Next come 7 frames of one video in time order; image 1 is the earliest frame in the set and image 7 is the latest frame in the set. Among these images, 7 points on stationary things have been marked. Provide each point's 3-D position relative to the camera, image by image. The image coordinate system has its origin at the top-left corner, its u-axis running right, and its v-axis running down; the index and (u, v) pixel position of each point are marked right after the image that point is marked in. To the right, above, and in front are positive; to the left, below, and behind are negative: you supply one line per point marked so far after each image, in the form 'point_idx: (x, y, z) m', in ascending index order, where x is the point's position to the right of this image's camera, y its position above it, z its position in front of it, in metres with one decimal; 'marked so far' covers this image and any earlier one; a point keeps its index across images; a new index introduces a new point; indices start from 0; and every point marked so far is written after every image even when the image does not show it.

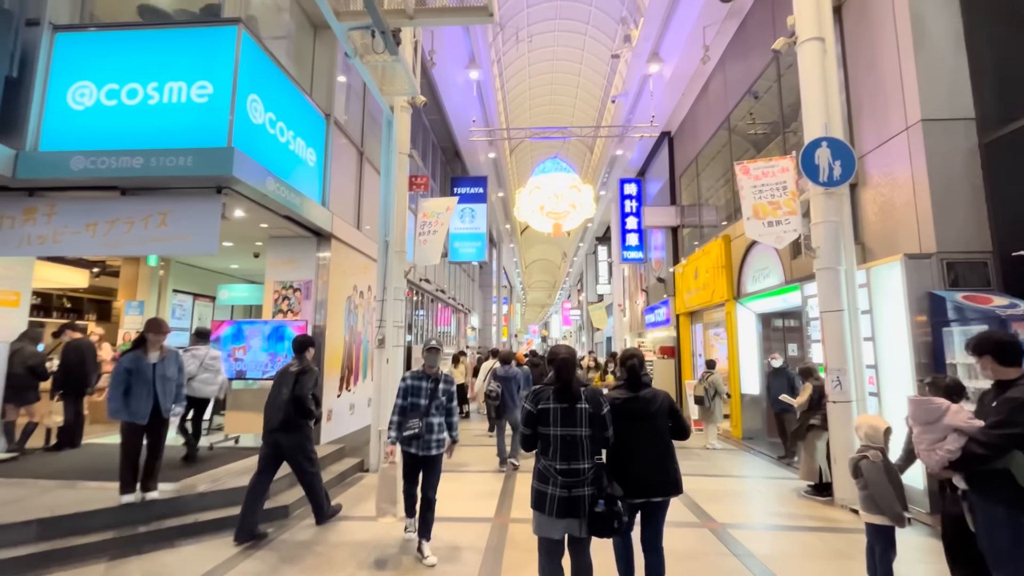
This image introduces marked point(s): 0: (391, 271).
0: (-1.7, +0.2, +6.7) m
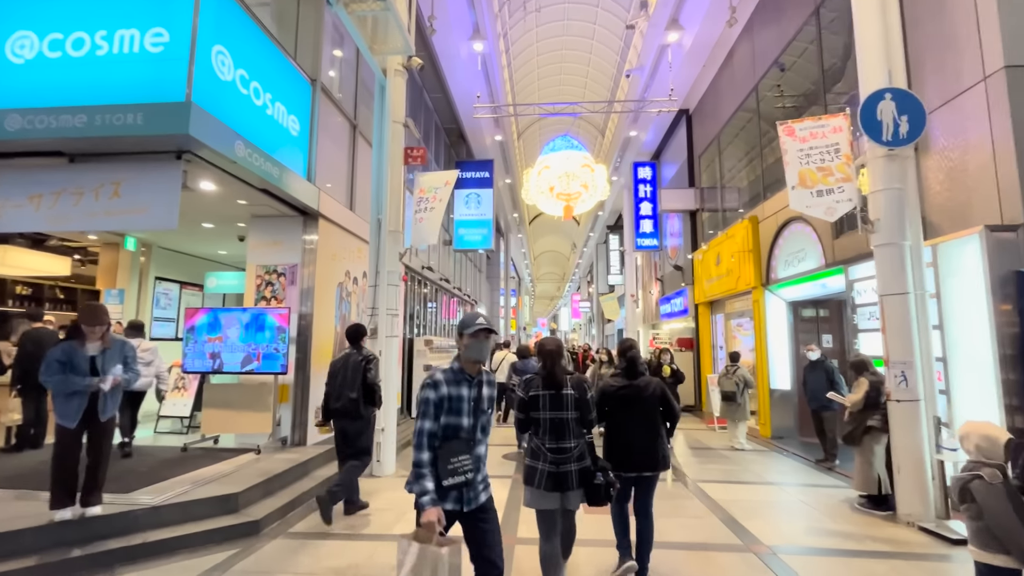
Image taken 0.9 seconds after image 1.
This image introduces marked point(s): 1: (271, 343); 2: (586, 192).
0: (-1.6, +0.4, +6.0) m
1: (-2.8, -0.6, +5.6) m
2: (+1.4, +1.9, +9.6) m
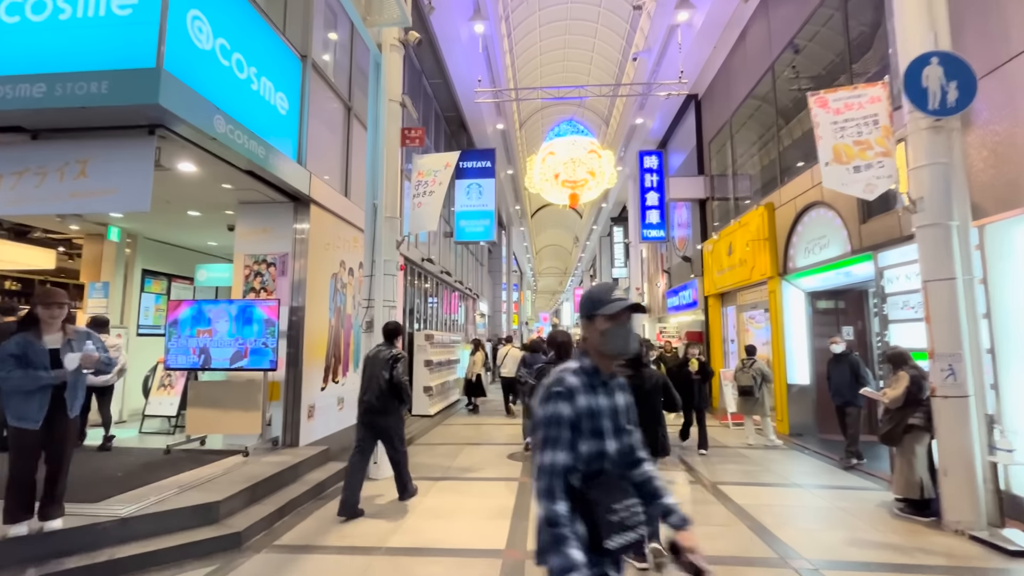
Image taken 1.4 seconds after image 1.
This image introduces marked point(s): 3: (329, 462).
0: (-1.5, +0.6, +5.7) m
1: (-2.7, -0.5, +5.2) m
2: (+1.5, +2.0, +9.1) m
3: (-2.1, -2.0, +5.6) m
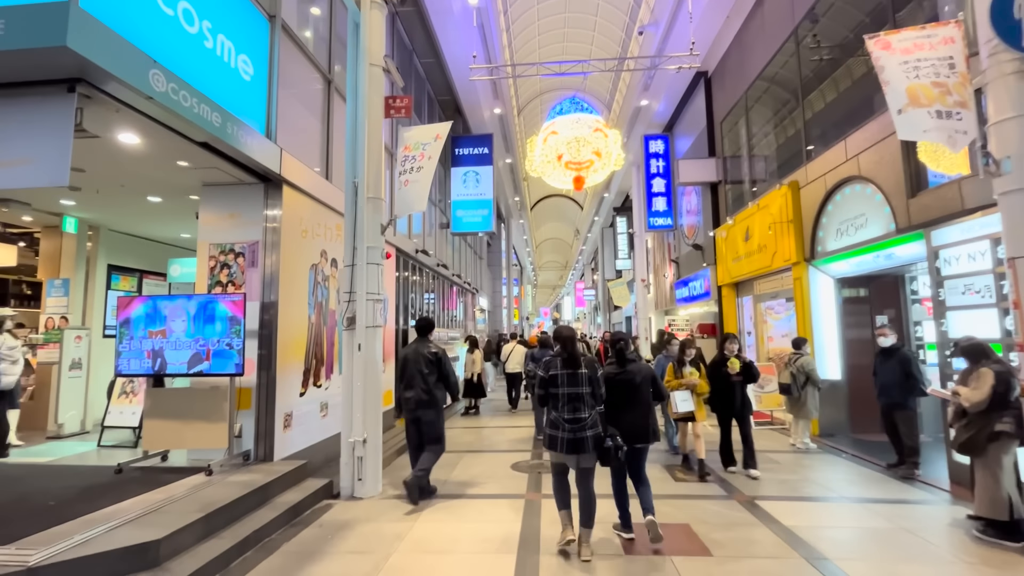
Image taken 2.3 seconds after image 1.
0: (-1.5, +0.6, +4.9) m
1: (-2.7, -0.5, +4.5) m
2: (+1.5, +2.2, +8.4) m
3: (-2.0, -1.9, +4.9) m
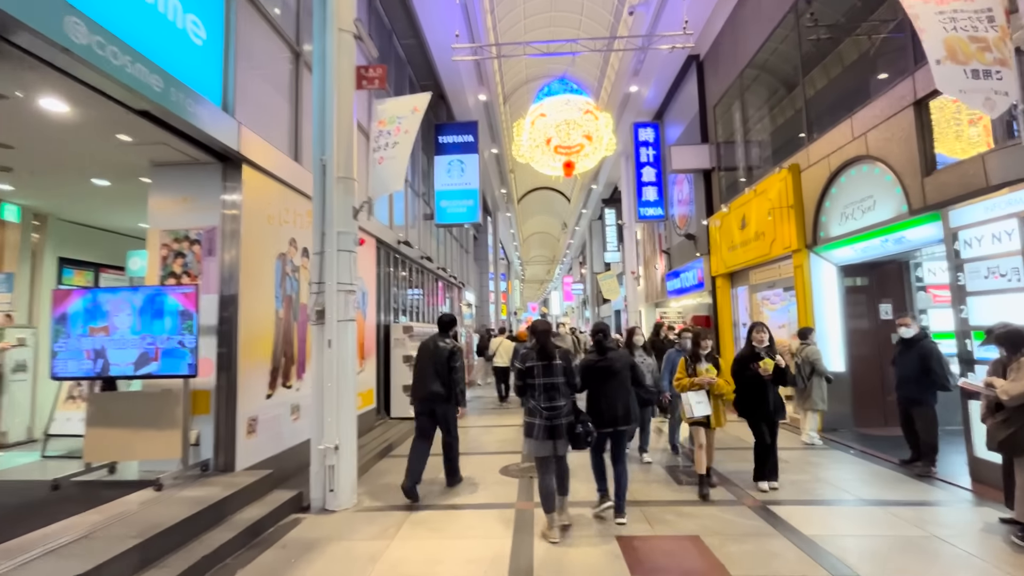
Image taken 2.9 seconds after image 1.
0: (-1.6, +0.7, +4.4) m
1: (-2.8, -0.4, +4.0) m
2: (+1.3, +2.4, +8.0) m
3: (-2.1, -1.8, +4.4) m
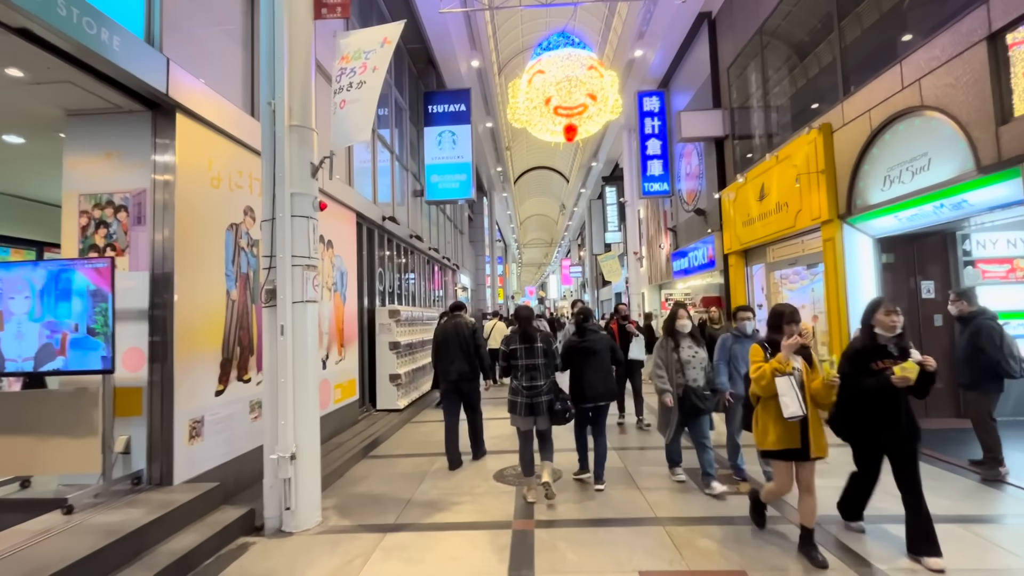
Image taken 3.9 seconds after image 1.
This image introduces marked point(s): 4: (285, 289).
0: (-1.7, +0.9, +3.6) m
1: (-2.8, -0.2, +3.2) m
2: (+1.2, +2.7, +7.1) m
3: (-2.2, -1.6, +3.7) m
4: (-1.6, 0.0, +3.6) m
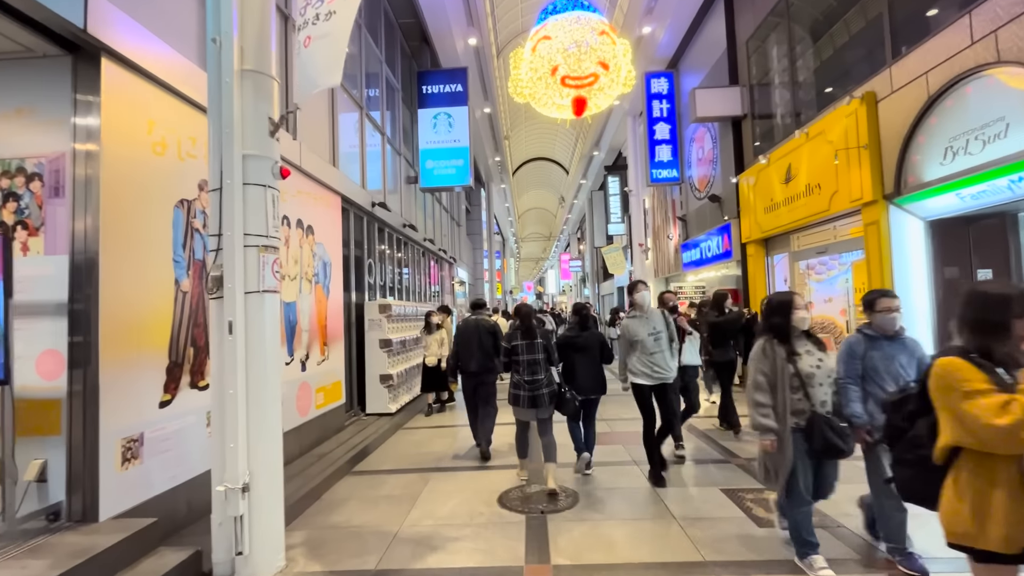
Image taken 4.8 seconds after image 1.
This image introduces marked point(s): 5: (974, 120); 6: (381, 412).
0: (-1.6, +1.0, +2.9) m
1: (-2.8, -0.1, +2.5) m
2: (+1.2, +2.8, +6.4) m
3: (-2.1, -1.6, +2.9) m
4: (-1.6, +0.1, +2.8) m
5: (+4.1, +1.5, +4.6) m
6: (-1.9, -1.8, +7.2) m
